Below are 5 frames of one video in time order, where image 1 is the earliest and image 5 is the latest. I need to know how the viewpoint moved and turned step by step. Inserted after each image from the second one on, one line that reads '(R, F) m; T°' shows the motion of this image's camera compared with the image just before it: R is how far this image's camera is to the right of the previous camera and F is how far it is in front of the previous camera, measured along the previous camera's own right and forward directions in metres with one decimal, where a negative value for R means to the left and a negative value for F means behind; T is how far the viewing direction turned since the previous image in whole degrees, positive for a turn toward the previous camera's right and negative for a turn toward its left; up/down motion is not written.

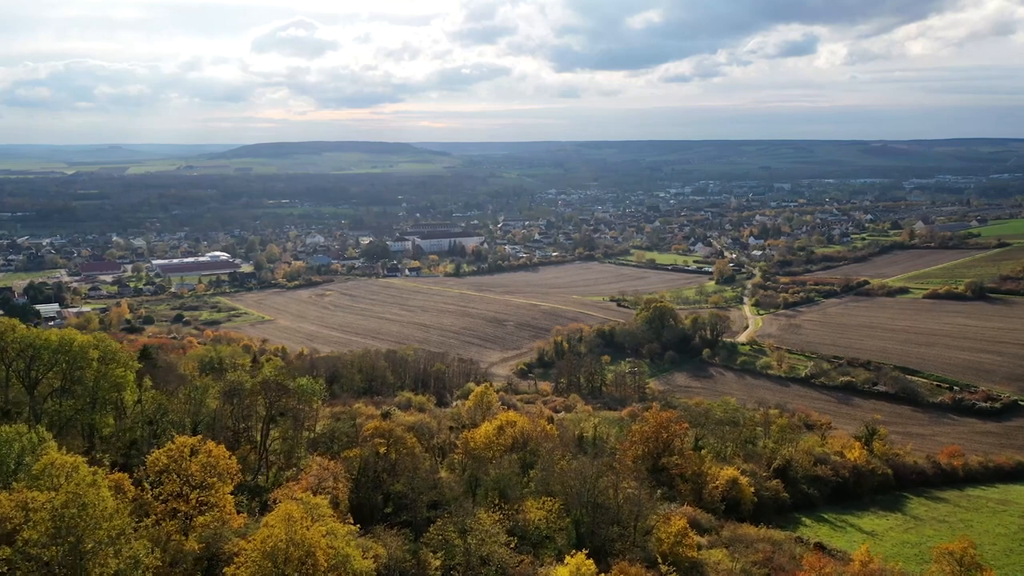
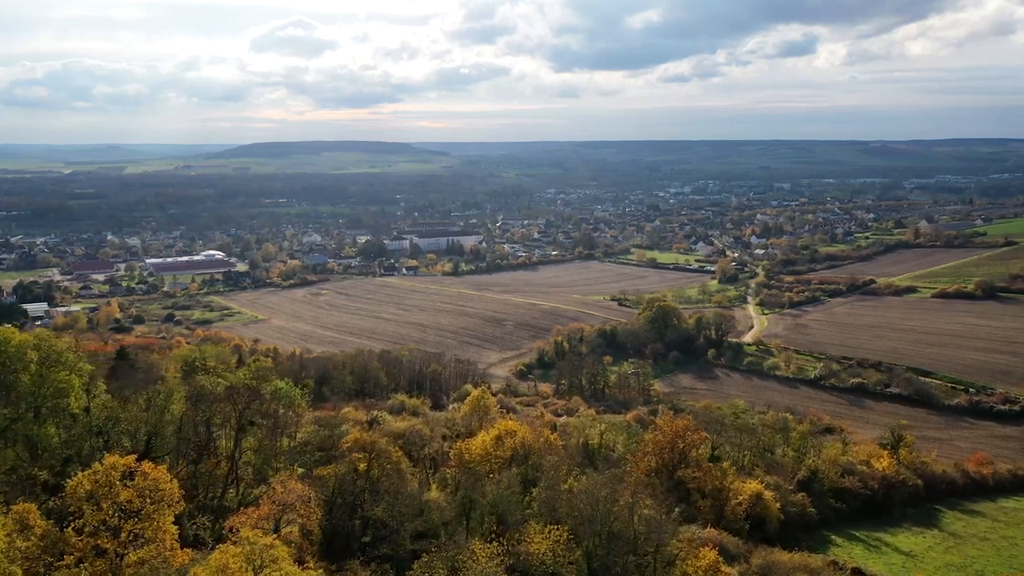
(0.0, +1.4) m; 0°
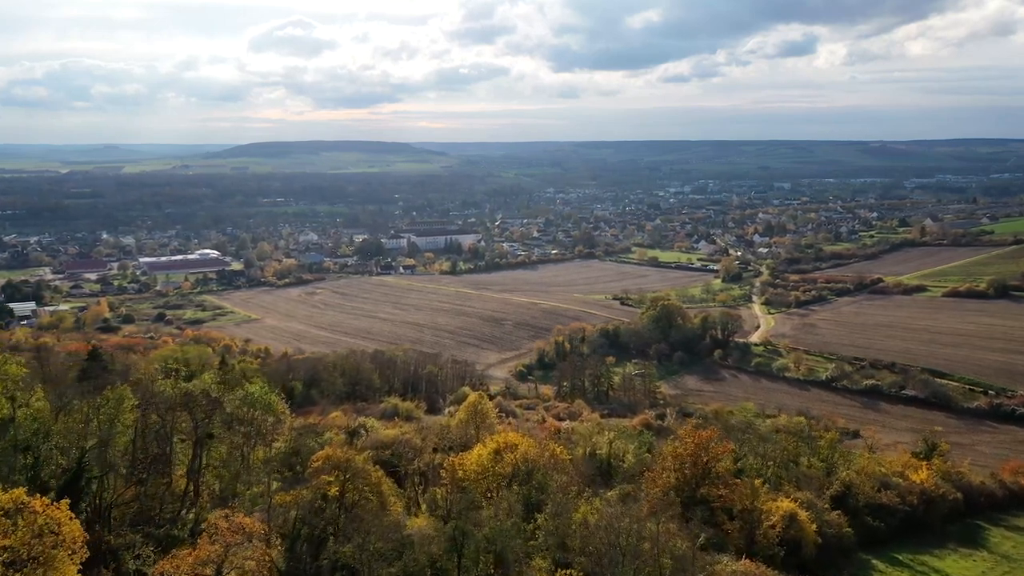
(0.0, +1.5) m; 0°
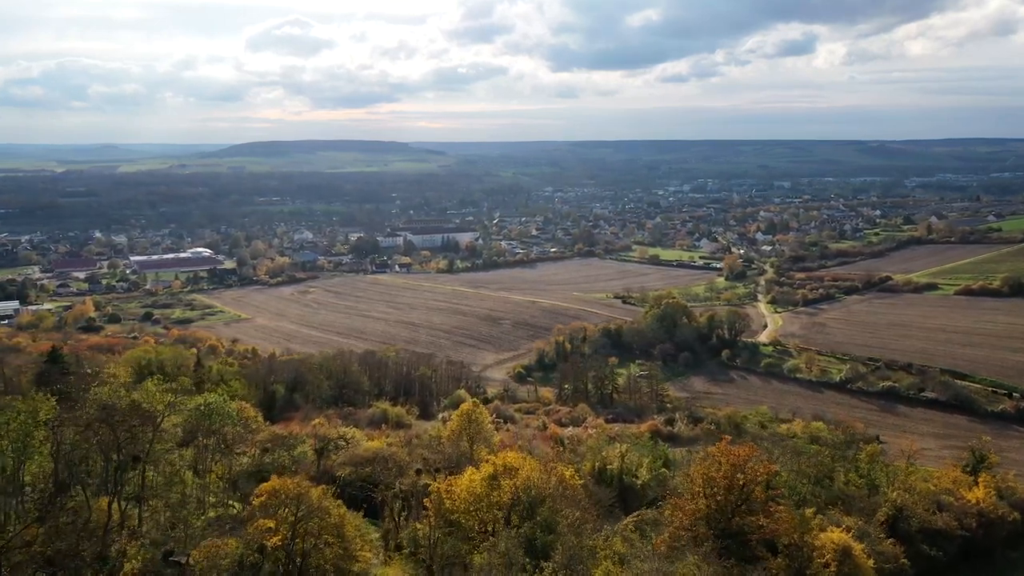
(0.0, +1.8) m; 0°
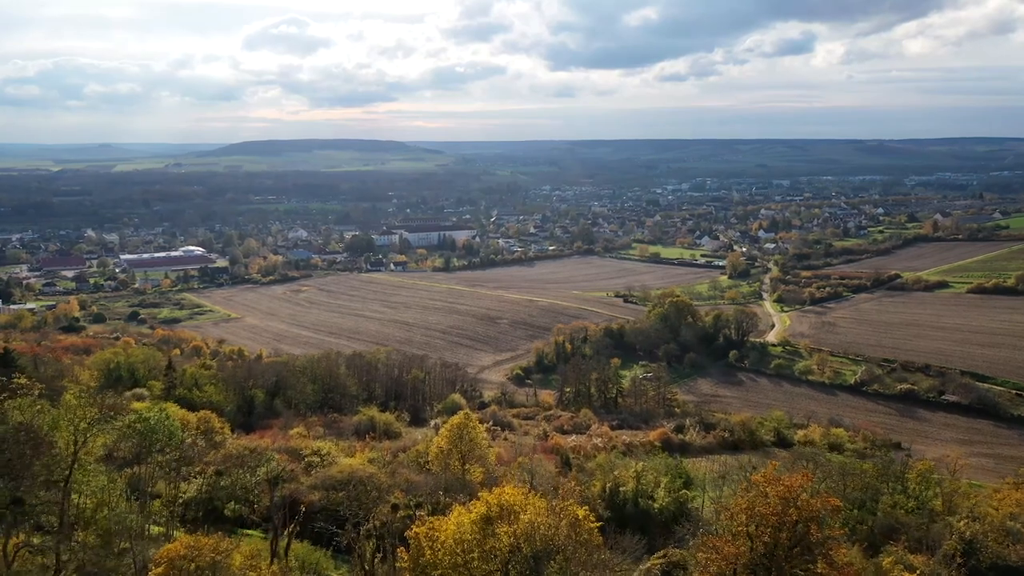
(0.0, +1.8) m; 0°
